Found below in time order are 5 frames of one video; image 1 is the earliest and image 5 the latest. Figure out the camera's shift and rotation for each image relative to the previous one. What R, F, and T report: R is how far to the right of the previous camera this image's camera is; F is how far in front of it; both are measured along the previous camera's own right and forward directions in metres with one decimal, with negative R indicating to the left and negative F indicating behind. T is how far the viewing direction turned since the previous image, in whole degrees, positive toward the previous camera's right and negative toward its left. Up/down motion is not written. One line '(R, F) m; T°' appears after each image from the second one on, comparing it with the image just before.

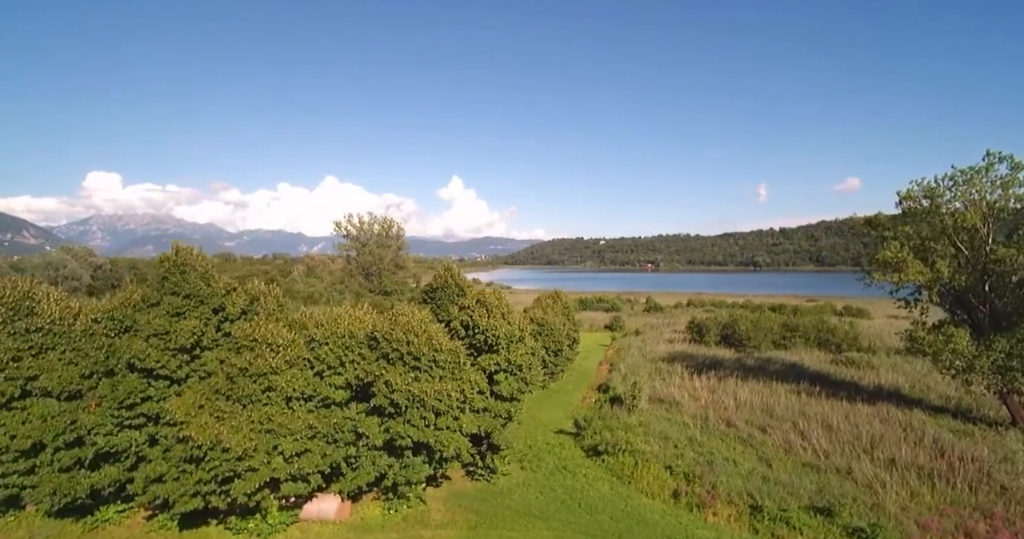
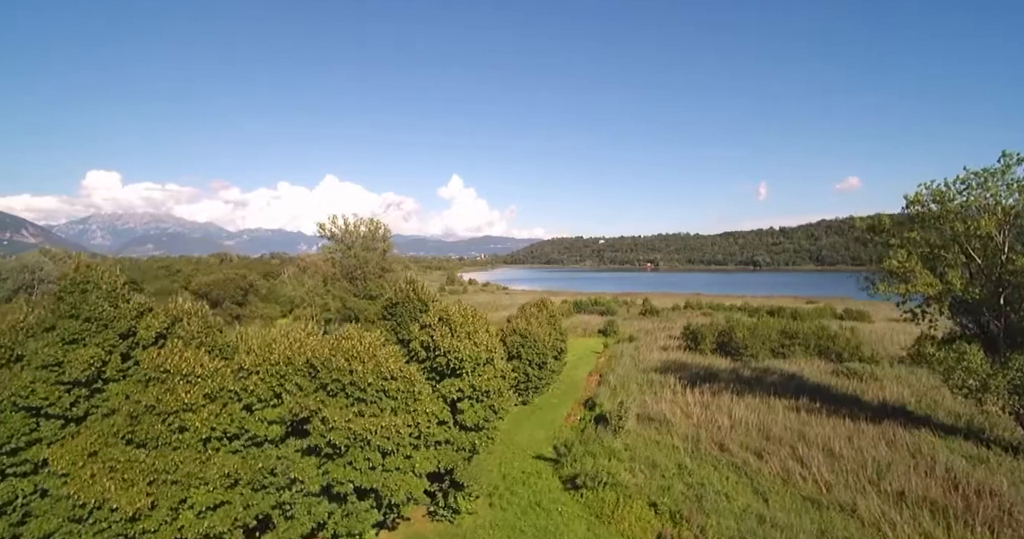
(+0.8, +1.5) m; 0°
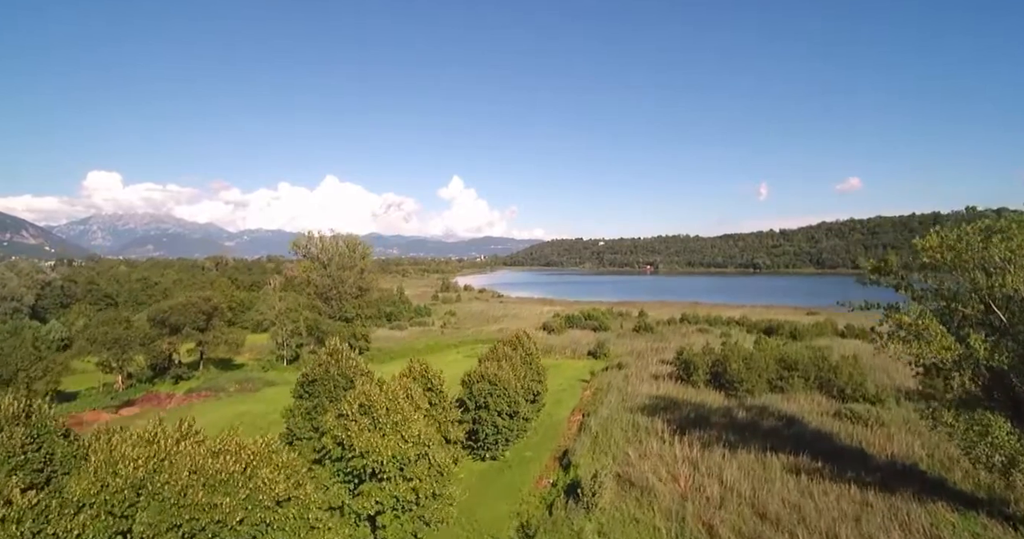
(+1.2, +2.3) m; 0°
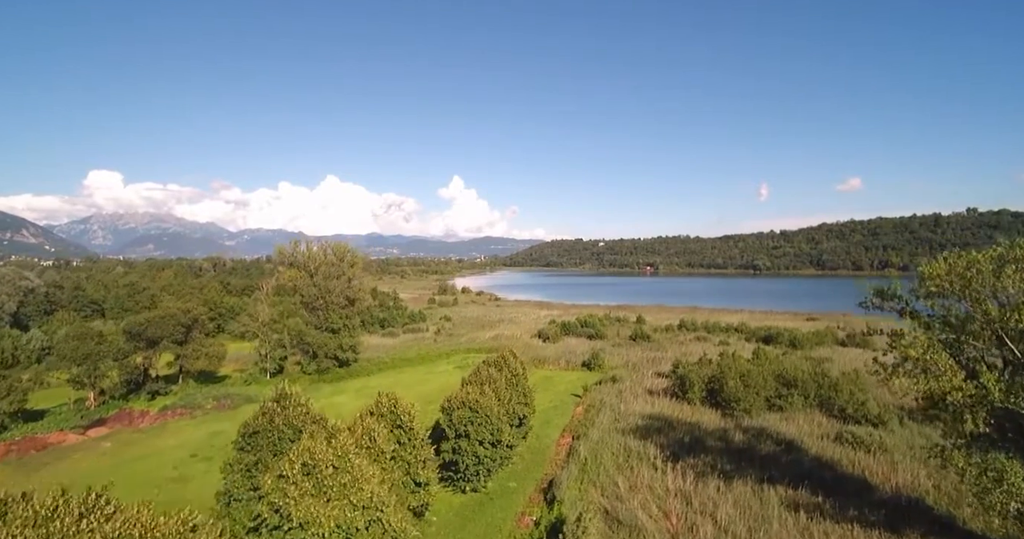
(+0.6, +1.1) m; 0°
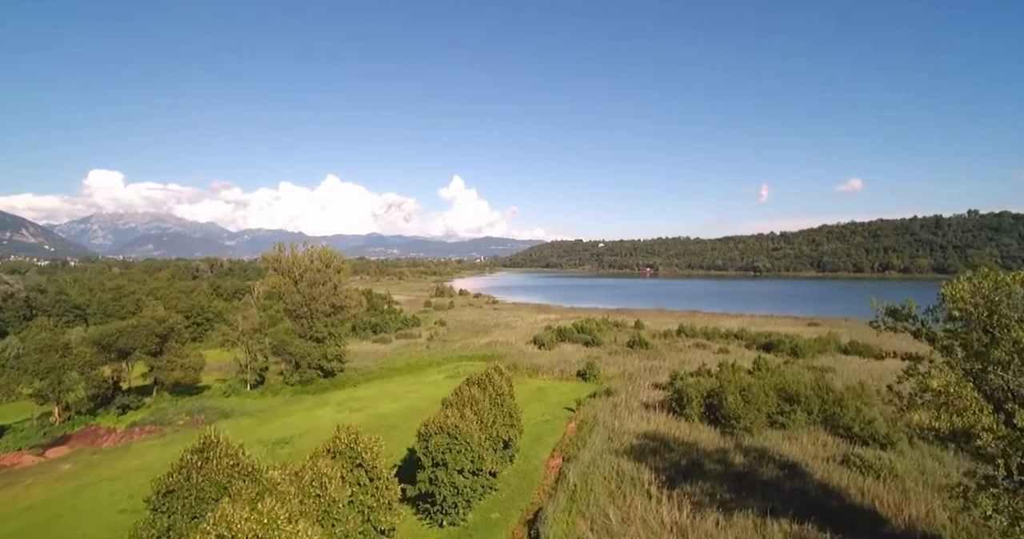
(+0.6, +1.5) m; 0°
